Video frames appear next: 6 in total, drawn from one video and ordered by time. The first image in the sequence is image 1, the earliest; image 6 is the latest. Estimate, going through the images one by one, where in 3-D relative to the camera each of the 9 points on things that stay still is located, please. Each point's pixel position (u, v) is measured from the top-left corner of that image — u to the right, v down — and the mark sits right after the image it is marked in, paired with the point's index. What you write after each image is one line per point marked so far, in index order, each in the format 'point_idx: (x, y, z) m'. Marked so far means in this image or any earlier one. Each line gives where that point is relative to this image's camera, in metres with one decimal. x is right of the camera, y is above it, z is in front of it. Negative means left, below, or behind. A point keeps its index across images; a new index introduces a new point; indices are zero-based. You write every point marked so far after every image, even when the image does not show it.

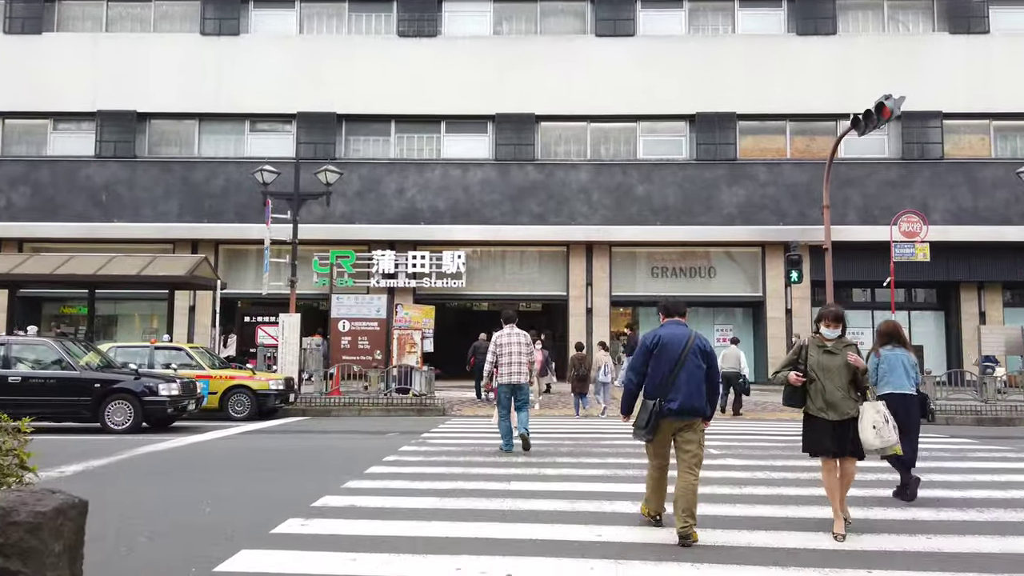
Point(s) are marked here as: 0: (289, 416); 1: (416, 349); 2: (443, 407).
0: (-4.9, -2.8, +16.3) m
1: (-2.3, -1.4, +17.7) m
2: (-1.5, -2.7, +16.8) m
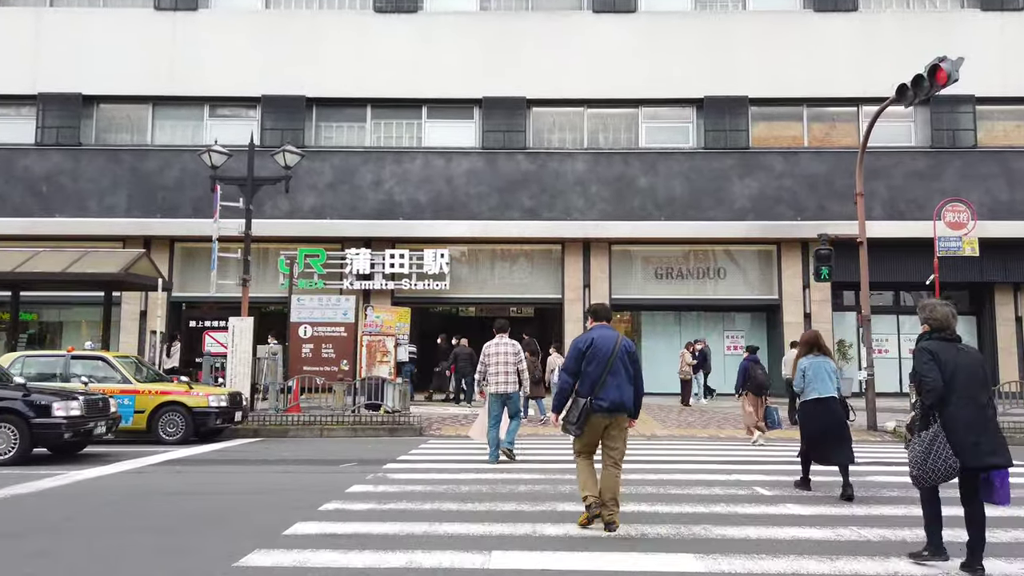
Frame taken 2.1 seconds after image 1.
0: (-5.1, -2.8, +13.9) m
1: (-2.5, -1.4, +15.2) m
2: (-1.8, -2.7, +14.3) m
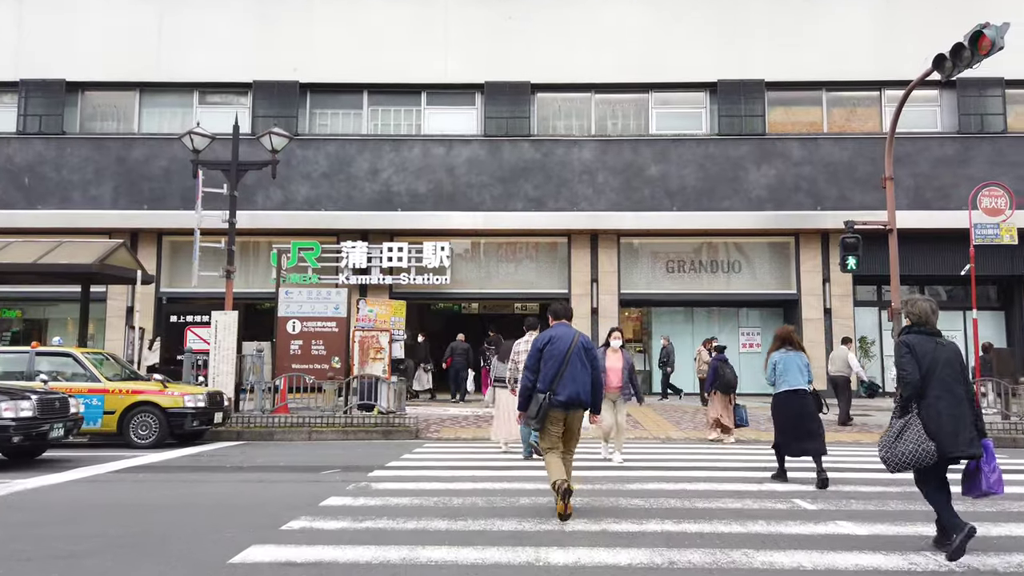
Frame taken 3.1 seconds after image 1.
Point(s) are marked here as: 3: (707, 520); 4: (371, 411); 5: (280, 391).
0: (-5.0, -2.6, +12.9) m
1: (-2.4, -1.2, +14.2) m
2: (-1.7, -2.5, +13.3) m
3: (+1.5, -1.8, +6.0) m
4: (-2.6, -2.3, +13.7) m
5: (-4.3, -1.9, +13.8) m
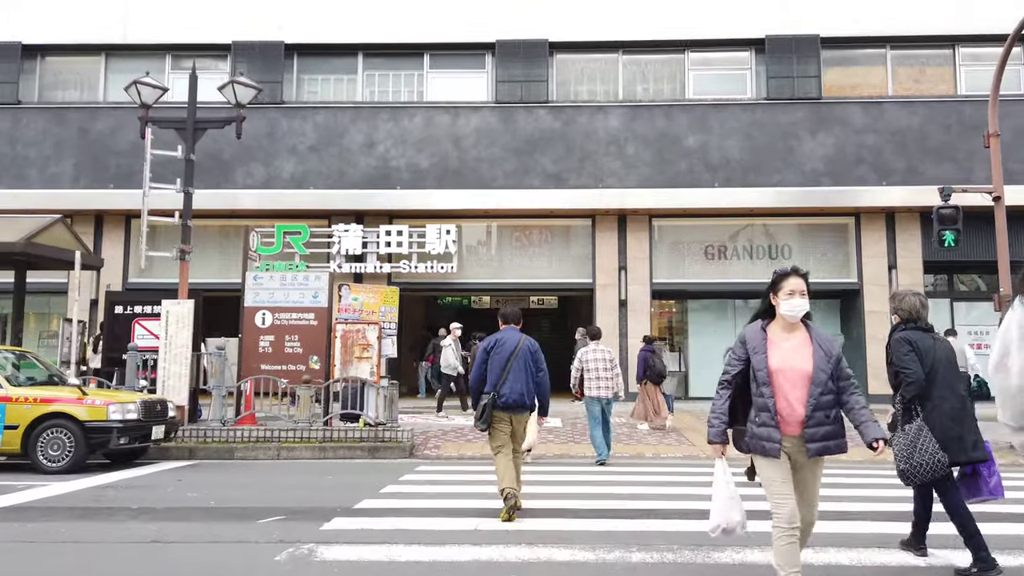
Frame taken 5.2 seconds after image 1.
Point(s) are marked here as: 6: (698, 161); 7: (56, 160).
0: (-4.8, -2.4, +10.3) m
1: (-2.2, -1.0, +11.6) m
2: (-1.5, -2.2, +10.7) m
3: (+1.7, -1.6, +3.3) m
4: (-2.3, -2.0, +11.1) m
5: (-4.0, -1.6, +11.3) m
6: (+4.3, +3.0, +17.5) m
7: (-10.8, +3.0, +17.8) m
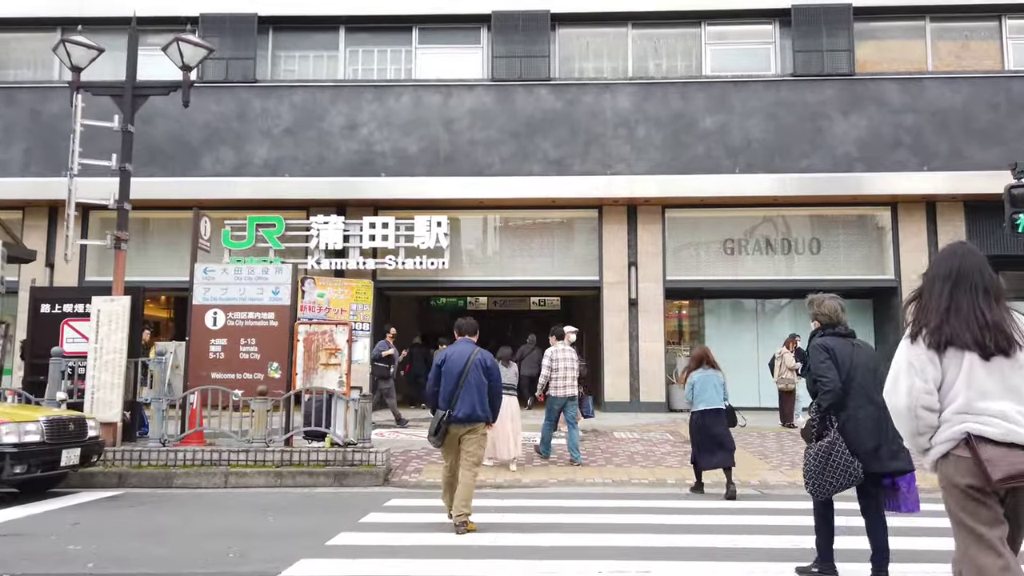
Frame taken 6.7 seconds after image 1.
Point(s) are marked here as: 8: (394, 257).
0: (-4.8, -2.3, +8.6) m
1: (-2.2, -0.9, +9.9) m
2: (-1.5, -2.2, +8.9) m
3: (+1.6, -1.4, +1.5) m
4: (-2.4, -1.9, +9.3) m
5: (-4.1, -1.6, +9.5) m
6: (+4.3, +3.0, +15.7) m
7: (-10.9, +3.1, +16.1) m
8: (-2.5, +0.7, +15.8) m
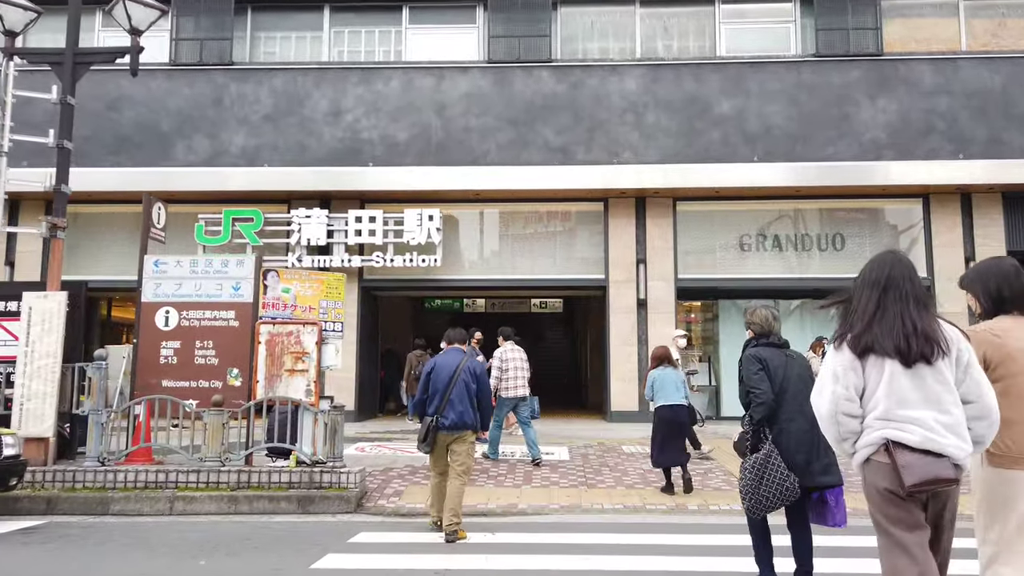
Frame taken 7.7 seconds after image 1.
0: (-4.9, -2.2, +7.3) m
1: (-2.3, -0.8, +8.6) m
2: (-1.6, -2.1, +7.7) m
3: (+1.5, -1.3, +0.2) m
4: (-2.4, -1.9, +8.1) m
5: (-4.1, -1.5, +8.2) m
6: (+4.3, +3.0, +14.4) m
7: (-10.9, +3.1, +14.9) m
8: (-2.5, +0.7, +14.5) m
